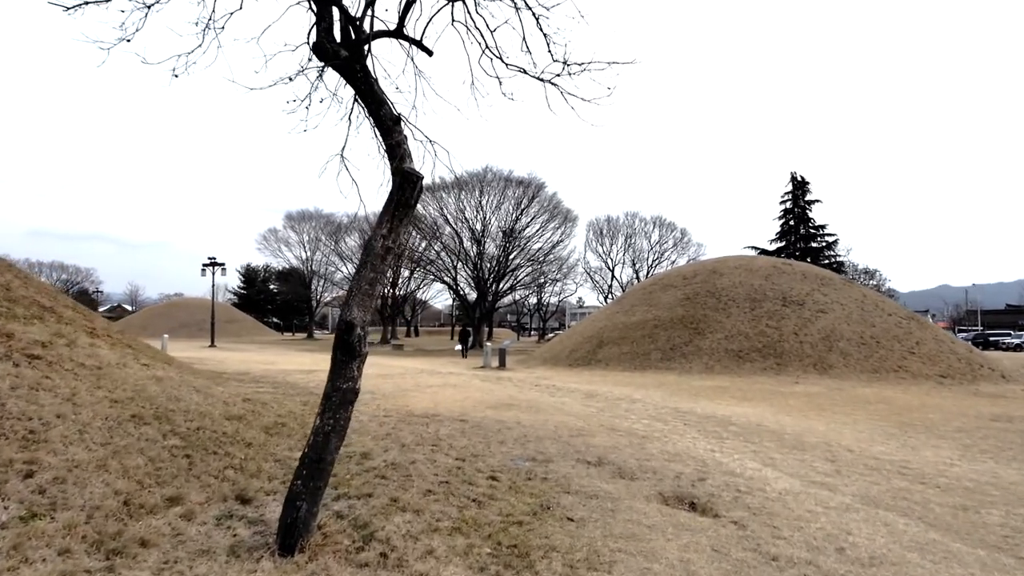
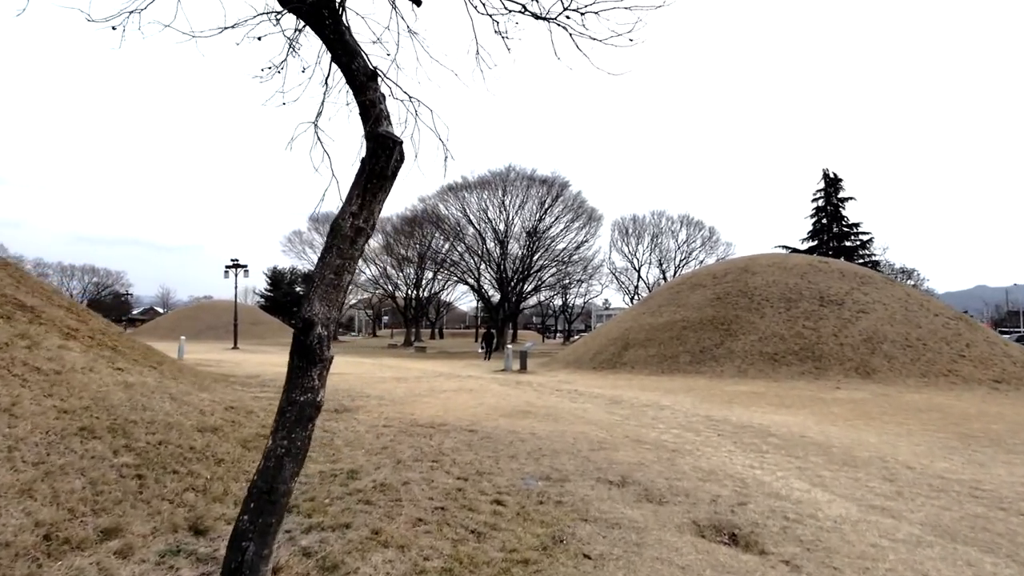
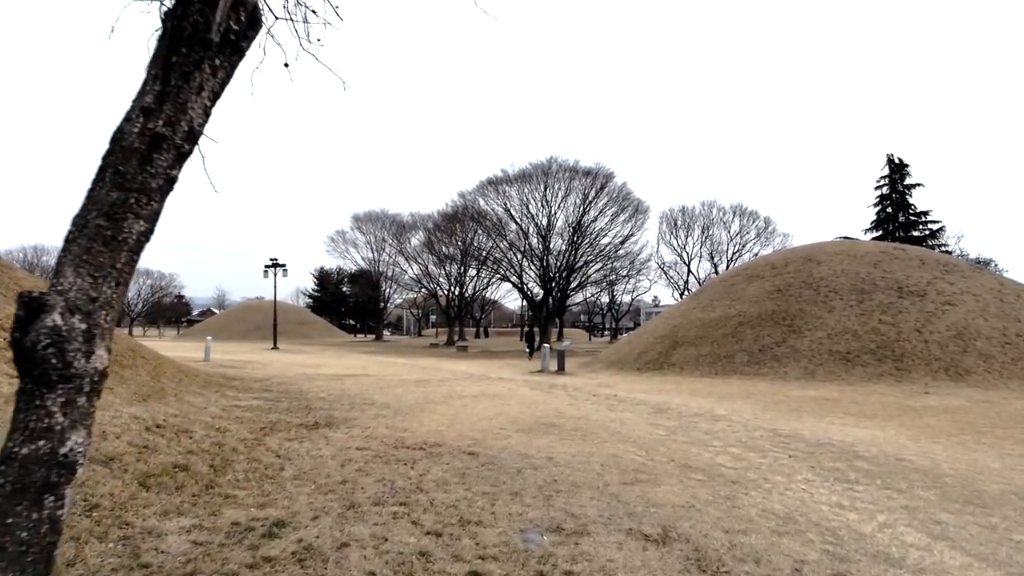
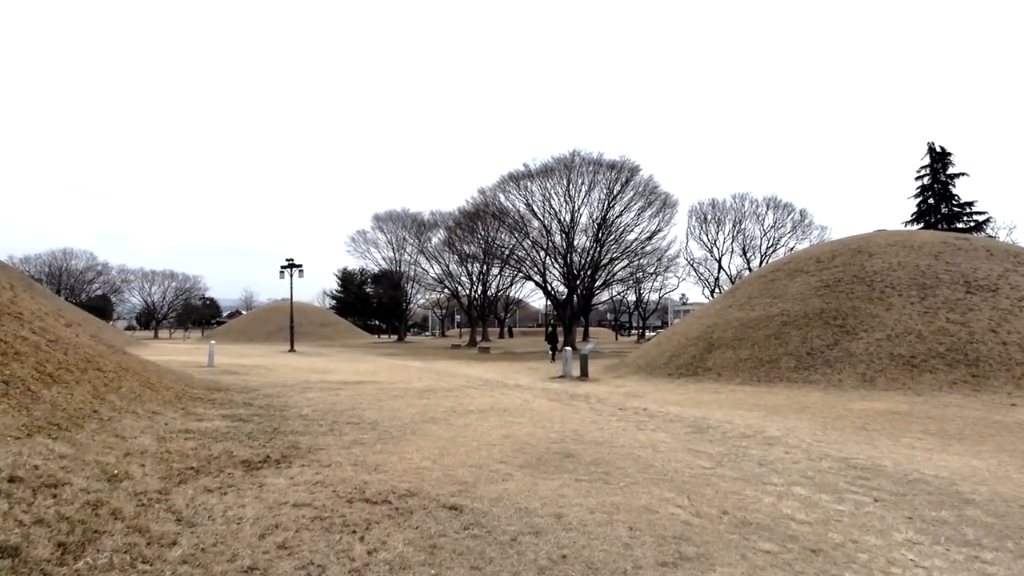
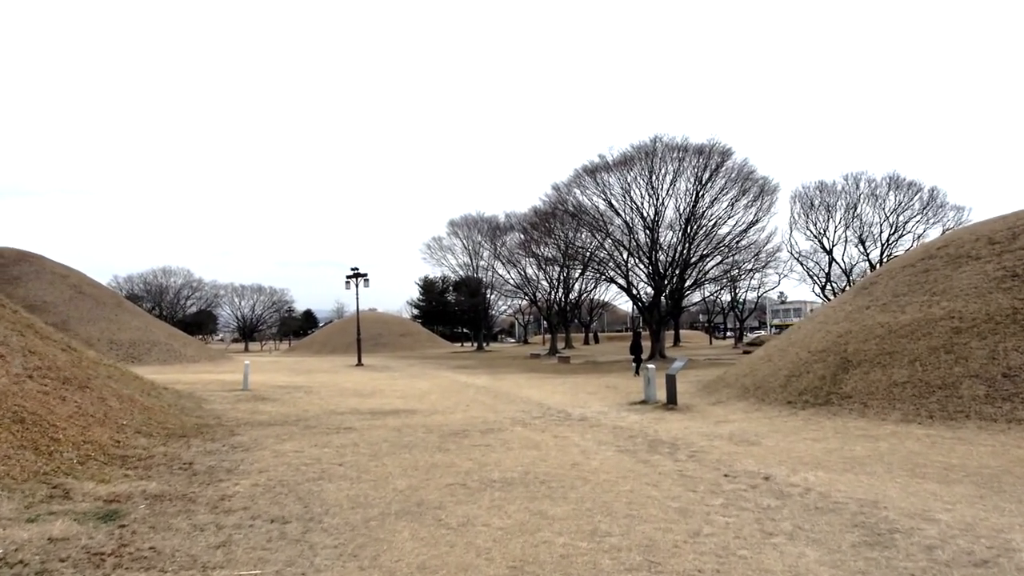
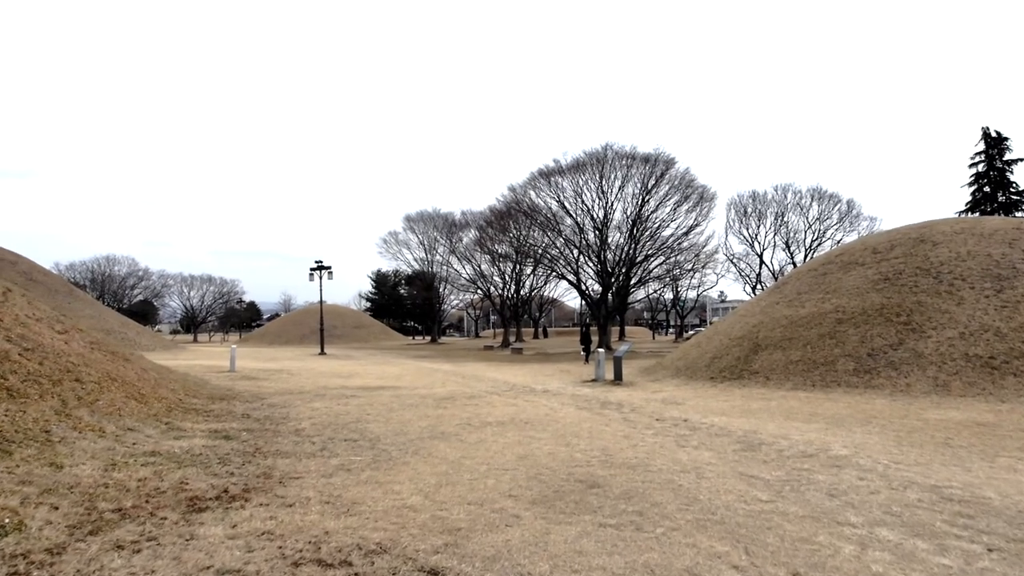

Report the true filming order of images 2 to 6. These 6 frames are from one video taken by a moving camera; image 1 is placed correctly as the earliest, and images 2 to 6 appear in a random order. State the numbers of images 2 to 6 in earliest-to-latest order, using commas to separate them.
2, 3, 4, 6, 5
